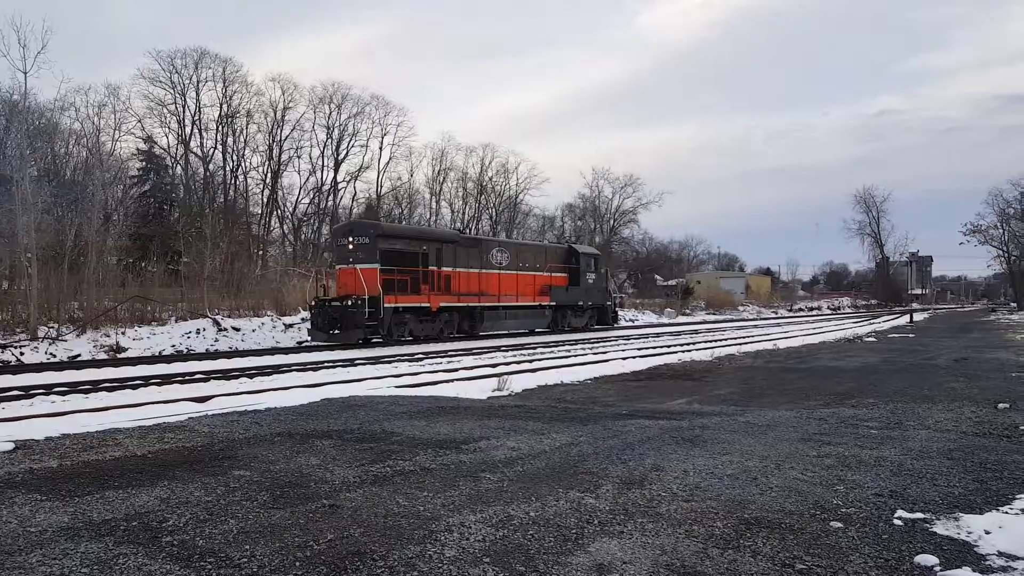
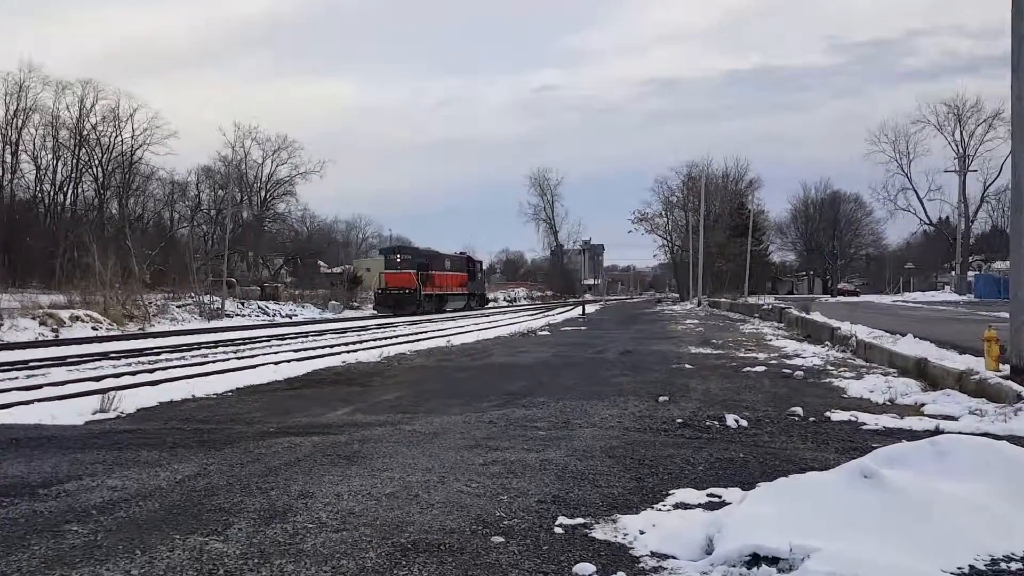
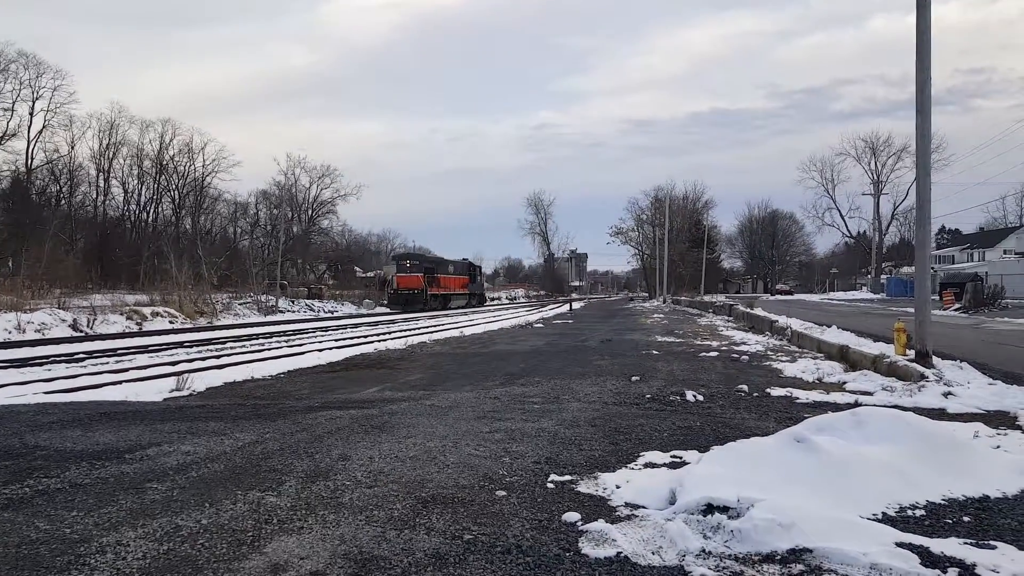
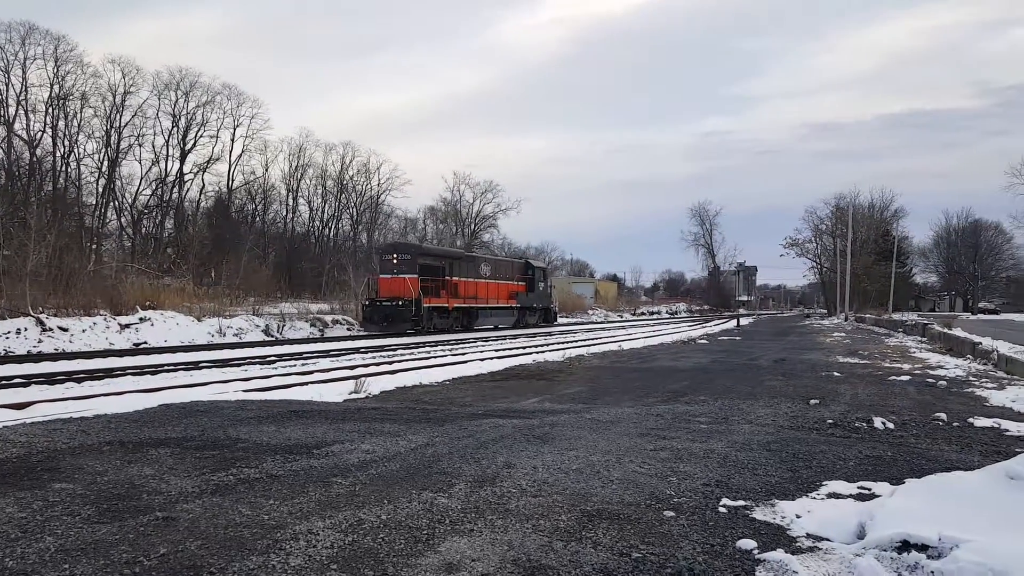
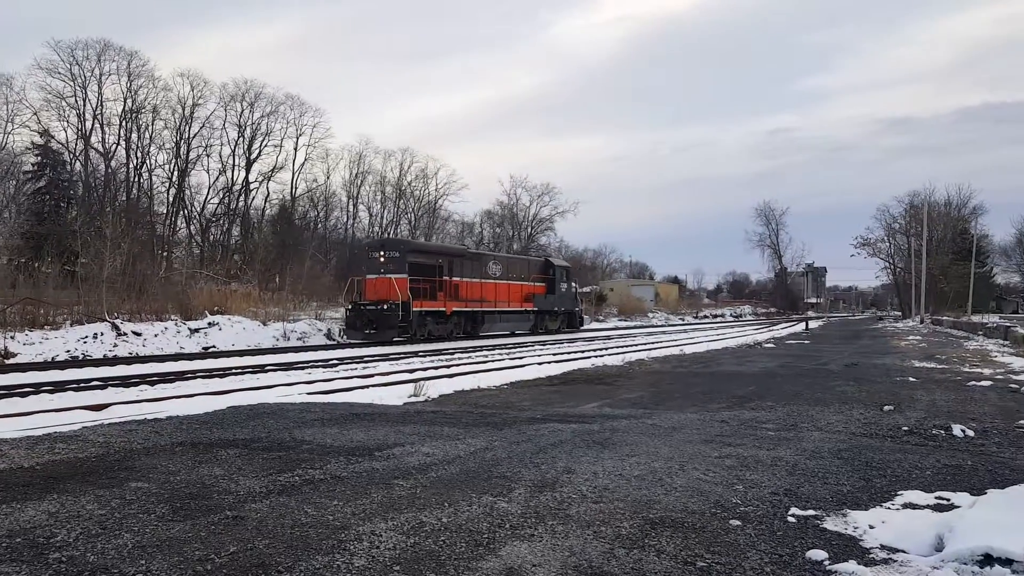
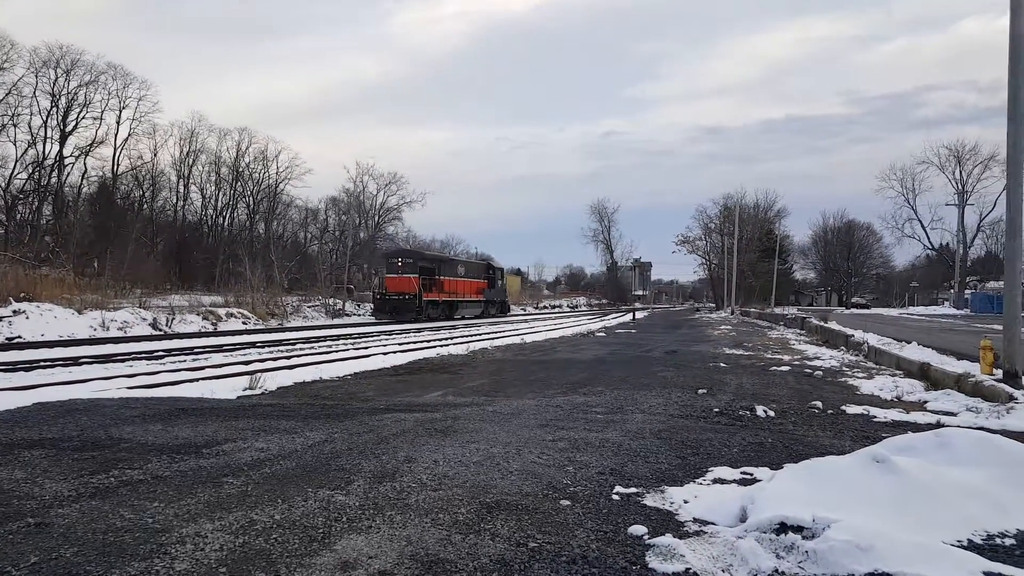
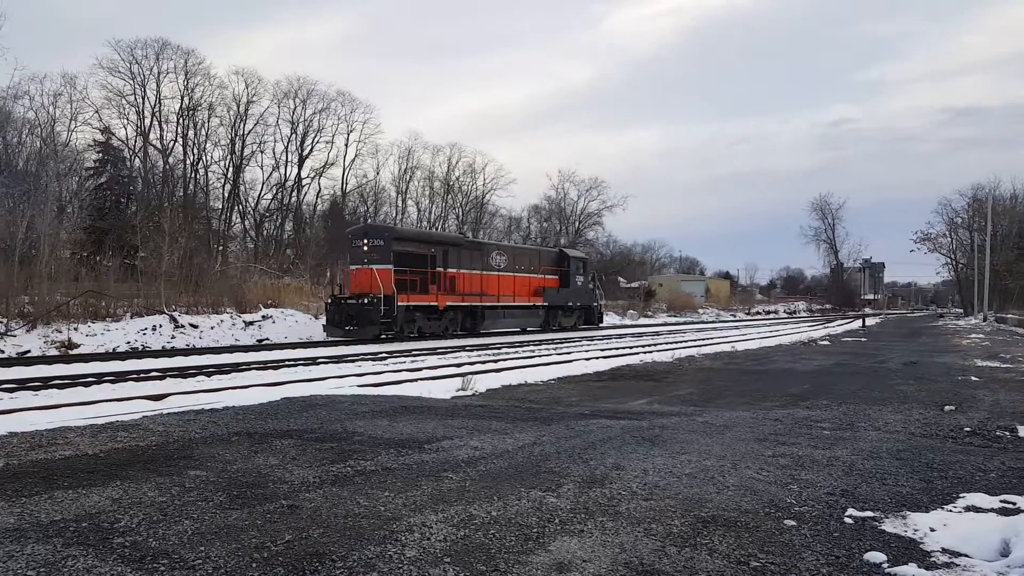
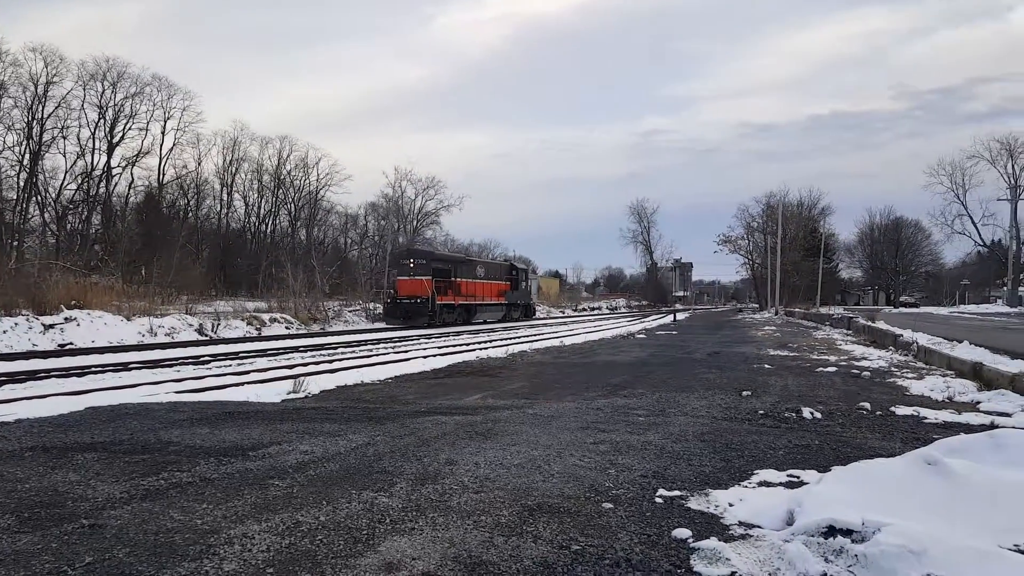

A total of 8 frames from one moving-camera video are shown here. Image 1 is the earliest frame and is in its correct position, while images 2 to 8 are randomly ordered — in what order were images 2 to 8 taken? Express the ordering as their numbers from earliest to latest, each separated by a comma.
7, 5, 4, 8, 6, 3, 2
